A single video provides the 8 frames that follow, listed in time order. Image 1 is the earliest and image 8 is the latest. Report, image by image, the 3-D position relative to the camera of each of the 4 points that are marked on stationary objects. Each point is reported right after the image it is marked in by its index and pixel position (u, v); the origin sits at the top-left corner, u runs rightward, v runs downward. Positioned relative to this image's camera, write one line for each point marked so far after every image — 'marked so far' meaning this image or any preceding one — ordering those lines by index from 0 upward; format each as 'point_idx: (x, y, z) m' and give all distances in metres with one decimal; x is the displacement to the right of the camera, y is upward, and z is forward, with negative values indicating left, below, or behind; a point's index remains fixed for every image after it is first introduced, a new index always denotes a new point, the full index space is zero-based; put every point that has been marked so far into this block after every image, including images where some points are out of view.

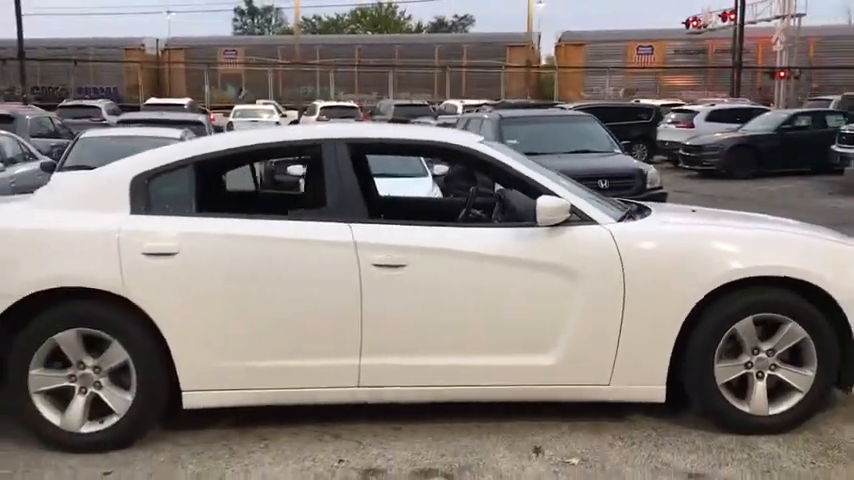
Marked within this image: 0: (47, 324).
0: (-2.0, -0.4, +4.3) m
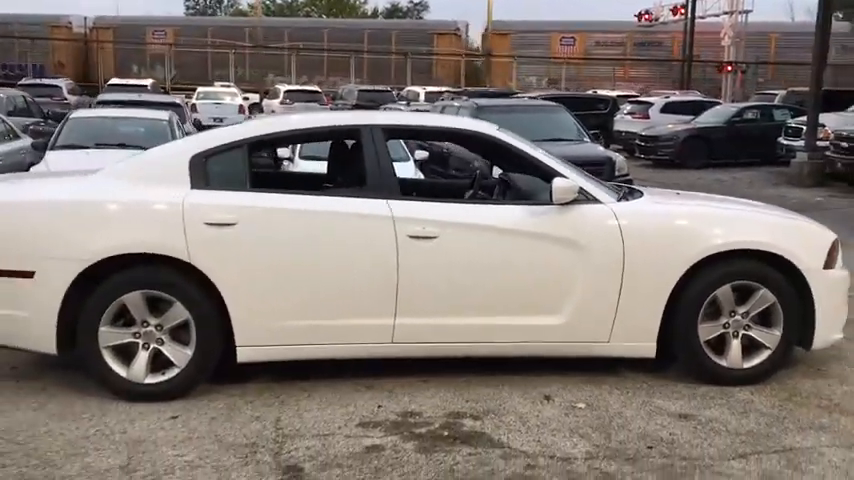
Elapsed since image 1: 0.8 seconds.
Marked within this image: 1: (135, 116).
0: (-1.8, -0.3, +4.8) m
1: (-4.5, +1.9, +12.9) m
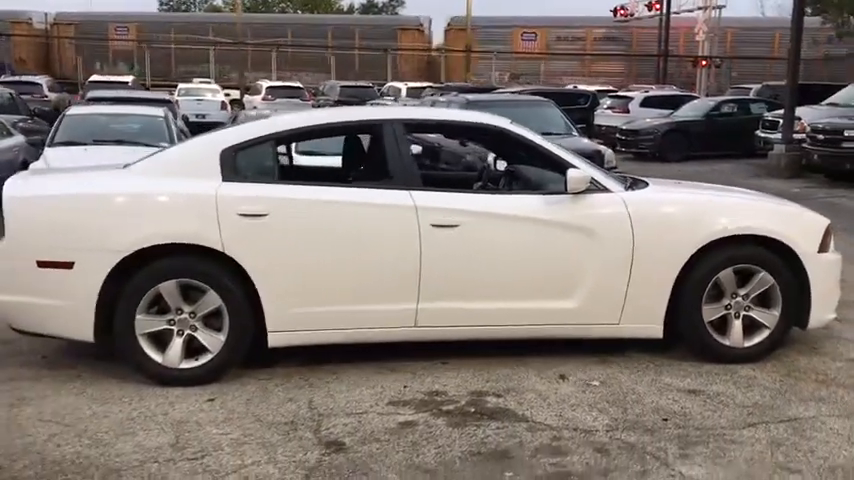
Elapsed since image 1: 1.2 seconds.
0: (-1.7, -0.2, +5.0) m
1: (-4.6, +2.0, +13.0) m
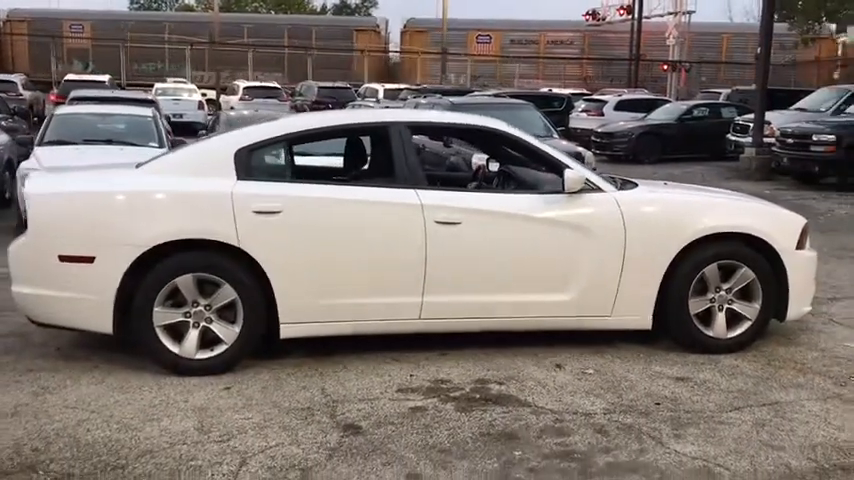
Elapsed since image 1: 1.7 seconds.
0: (-1.6, -0.2, +5.3) m
1: (-4.8, +2.0, +13.2) m
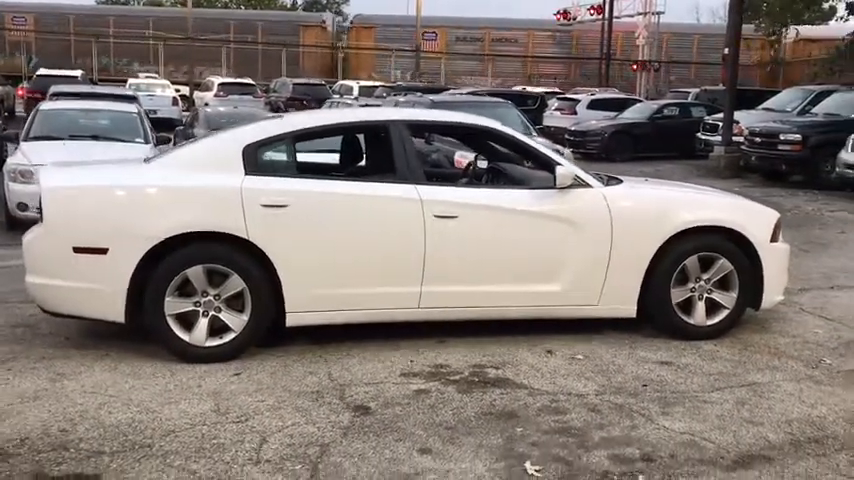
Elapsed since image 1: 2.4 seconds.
0: (-1.6, -0.1, +5.5) m
1: (-5.1, +2.1, +13.3) m
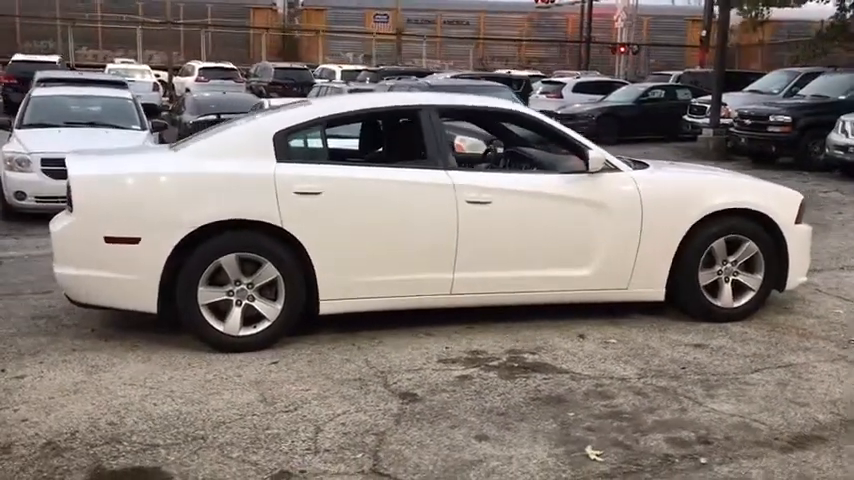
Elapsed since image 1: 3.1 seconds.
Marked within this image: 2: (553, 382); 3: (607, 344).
0: (-1.4, -0.1, +5.4) m
1: (-5.2, +2.3, +13.0) m
2: (+0.7, -0.9, +4.9) m
3: (+1.2, -0.7, +5.7) m
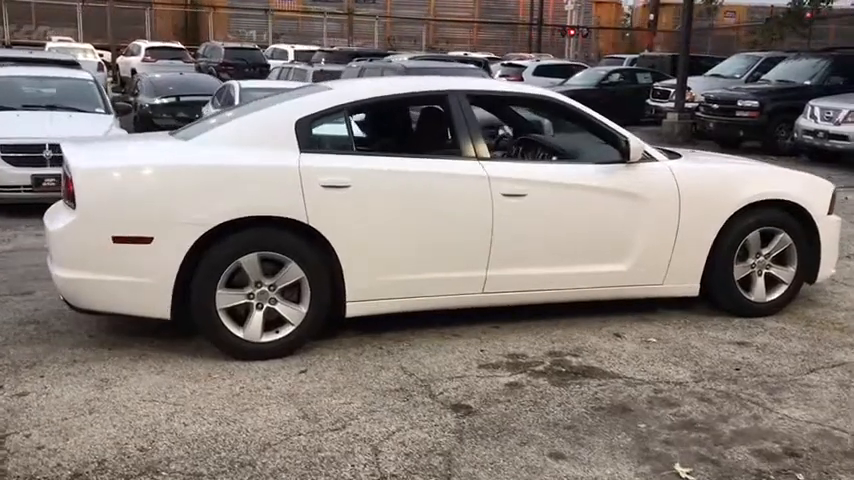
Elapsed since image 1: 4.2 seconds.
0: (-1.2, -0.1, +4.9) m
1: (-5.5, +2.4, +12.2) m
2: (+1.0, -0.8, +4.6) m
3: (+1.5, -0.7, +5.5) m
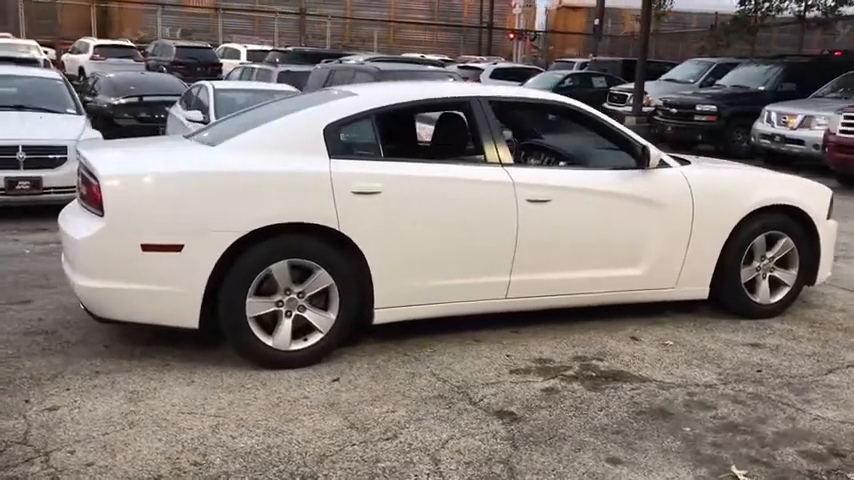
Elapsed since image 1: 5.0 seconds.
0: (-1.0, -0.1, +4.9) m
1: (-5.8, +2.4, +11.8) m
2: (+1.2, -0.9, +4.7) m
3: (+1.6, -0.7, +5.6) m
